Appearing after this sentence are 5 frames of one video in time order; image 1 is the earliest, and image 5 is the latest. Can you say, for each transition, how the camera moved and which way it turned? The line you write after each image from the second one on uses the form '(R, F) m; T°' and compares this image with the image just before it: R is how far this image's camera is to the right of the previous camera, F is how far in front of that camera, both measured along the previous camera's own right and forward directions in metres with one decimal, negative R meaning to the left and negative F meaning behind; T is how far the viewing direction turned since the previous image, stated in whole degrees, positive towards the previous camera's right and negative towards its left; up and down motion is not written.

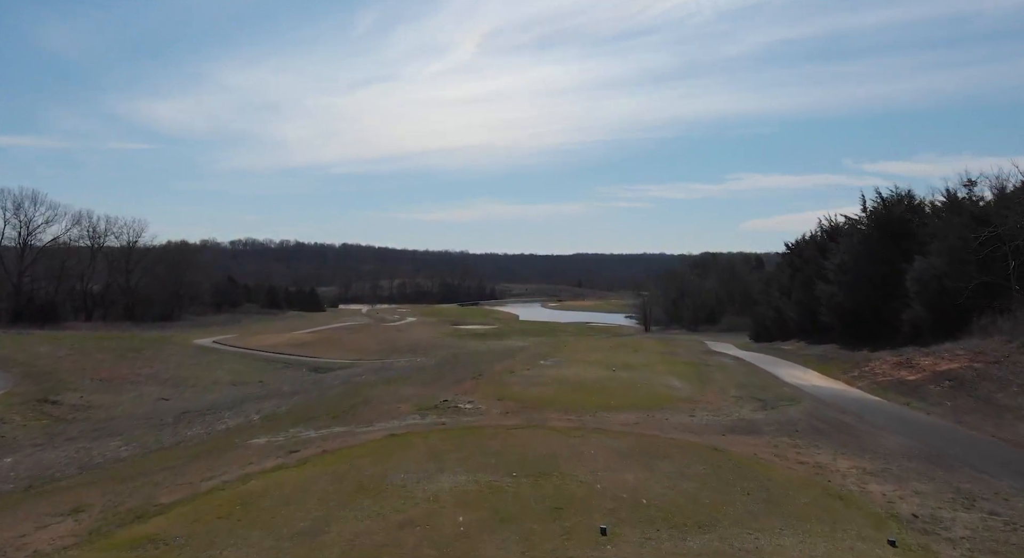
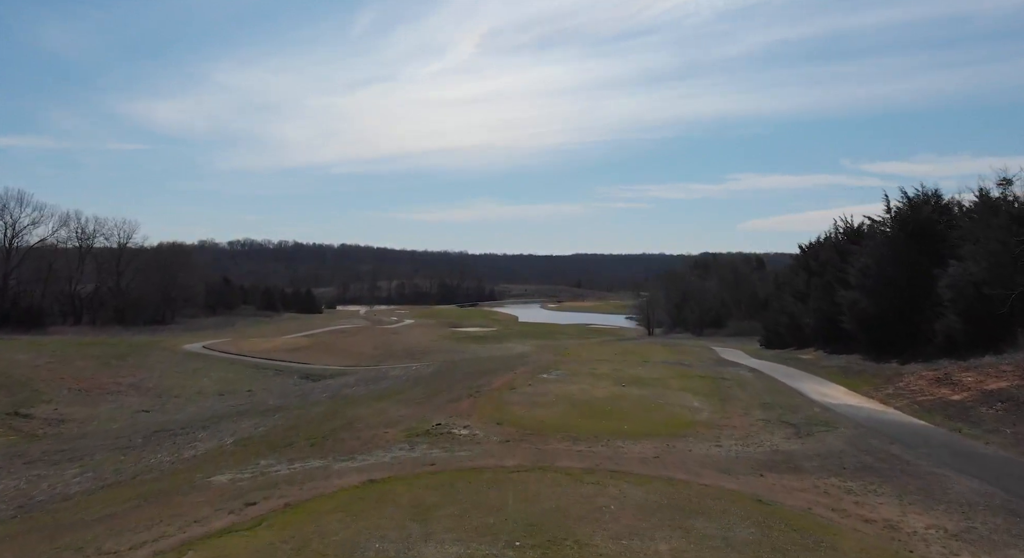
(0.0, +1.8) m; 0°
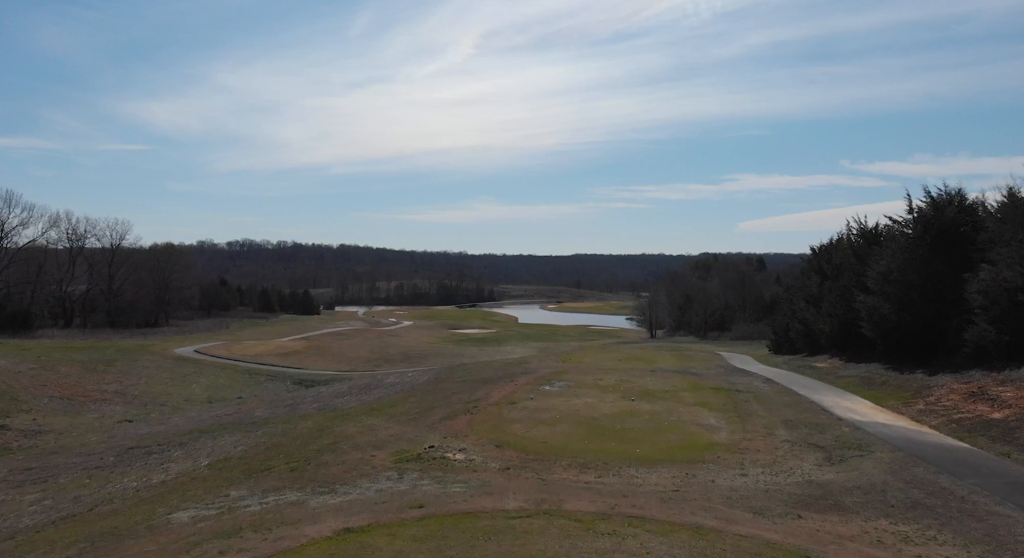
(0.0, +1.4) m; 0°
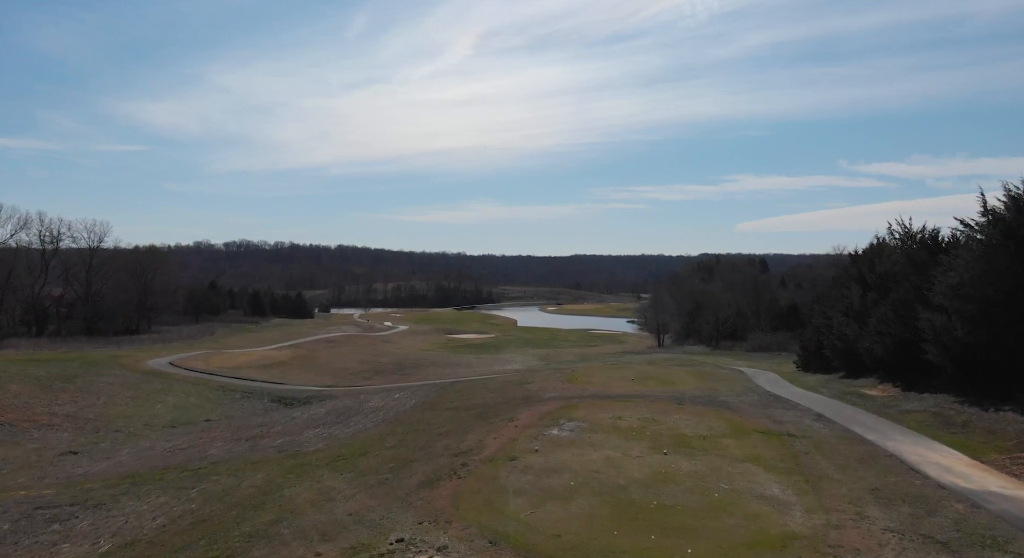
(0.0, +3.7) m; 0°
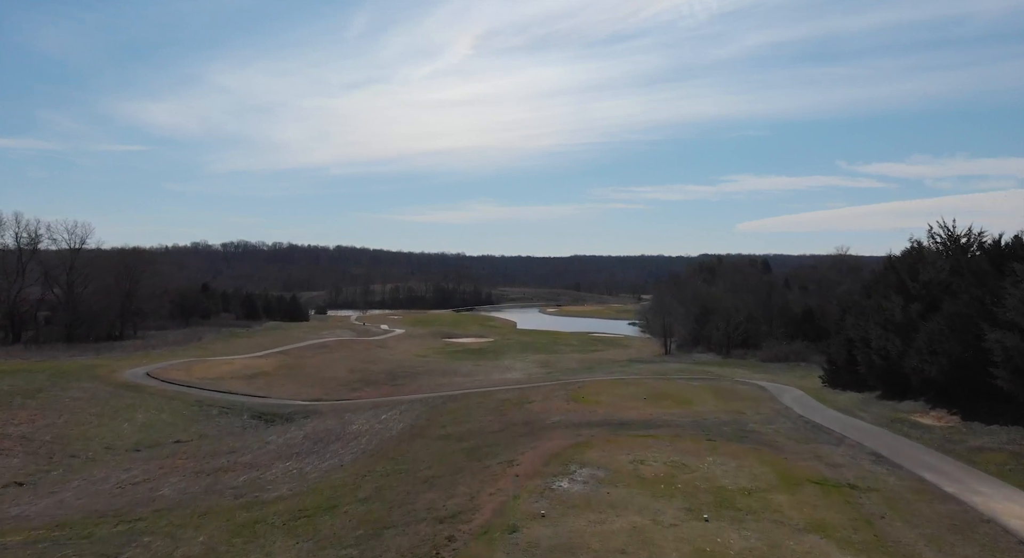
(0.0, +2.9) m; 0°
